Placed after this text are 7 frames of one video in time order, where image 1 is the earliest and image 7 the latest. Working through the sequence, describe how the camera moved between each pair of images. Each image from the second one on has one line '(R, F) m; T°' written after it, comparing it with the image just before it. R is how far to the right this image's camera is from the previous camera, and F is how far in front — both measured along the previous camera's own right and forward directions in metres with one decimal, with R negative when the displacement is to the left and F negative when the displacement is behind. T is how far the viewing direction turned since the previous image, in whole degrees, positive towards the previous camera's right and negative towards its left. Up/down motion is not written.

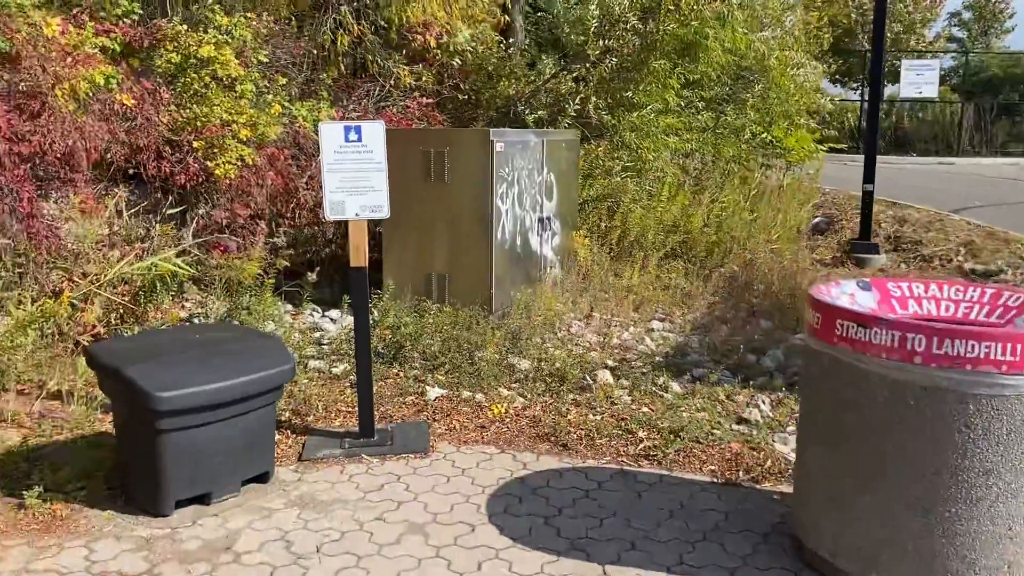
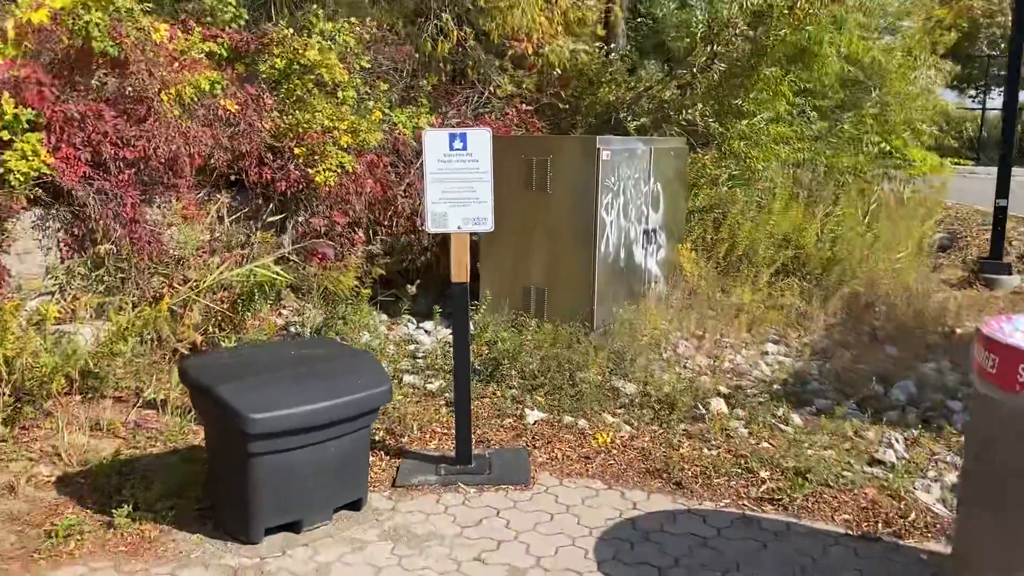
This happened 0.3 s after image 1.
(-0.1, +0.3) m; -6°
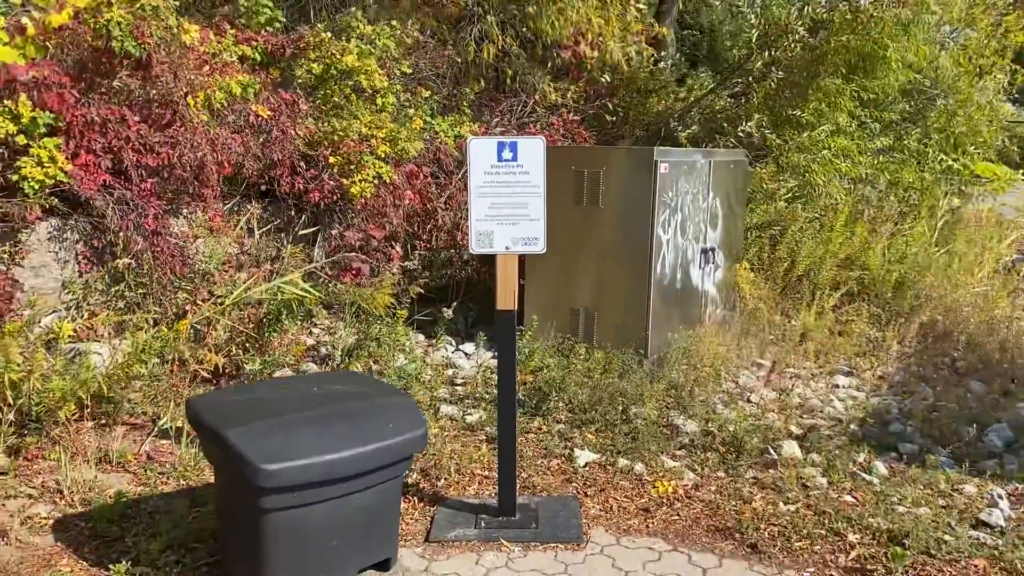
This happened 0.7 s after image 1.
(-0.1, +0.5) m; -2°
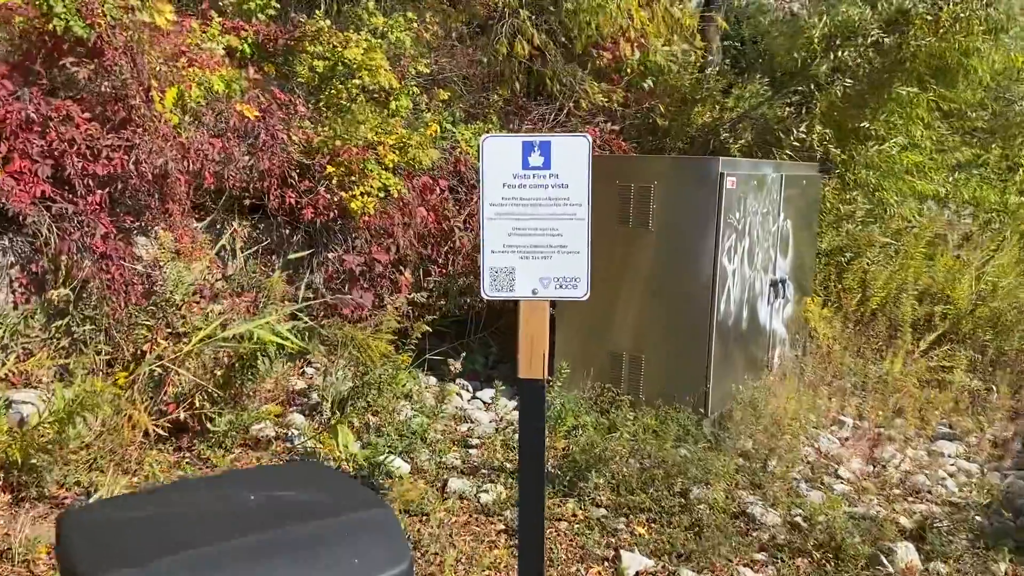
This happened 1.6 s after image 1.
(0.0, +1.0) m; -2°
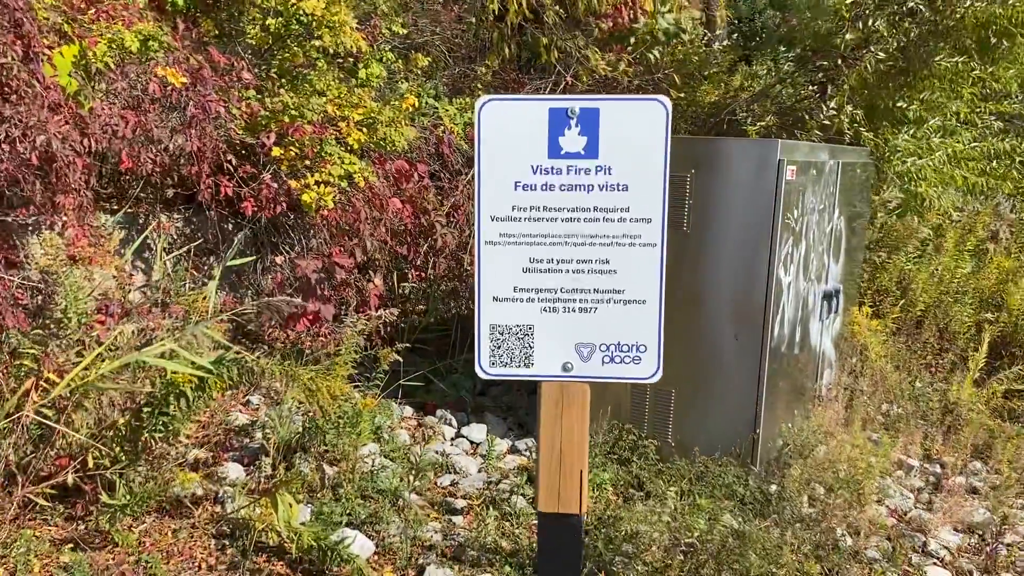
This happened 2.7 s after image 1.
(-0.1, +1.0) m; +1°
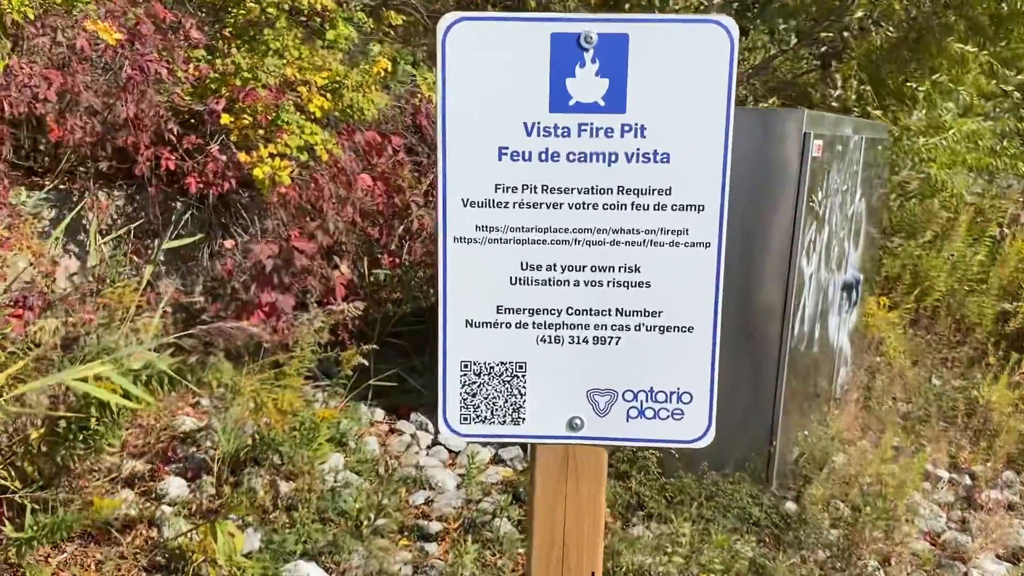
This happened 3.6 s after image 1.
(0.0, +0.5) m; +1°
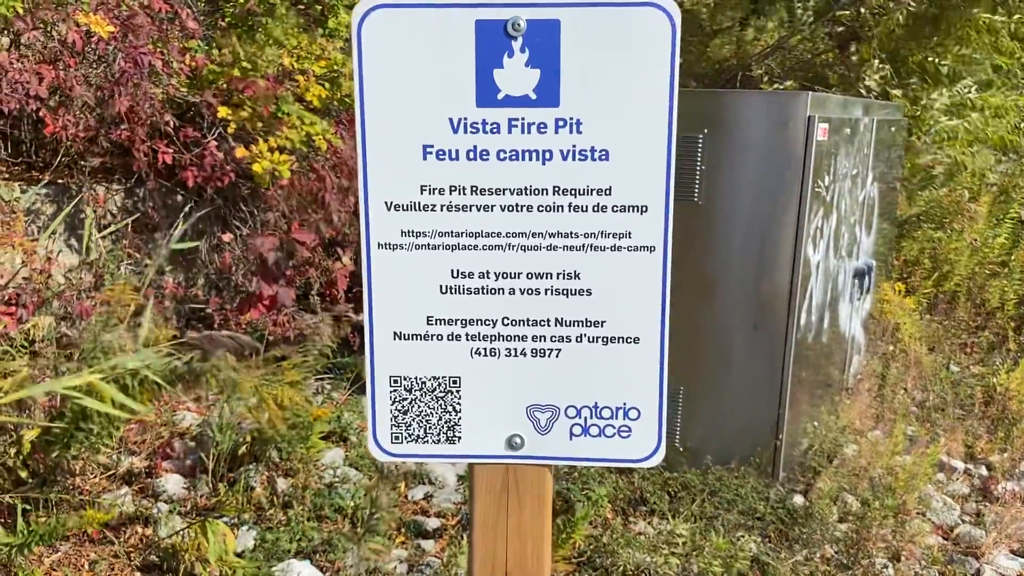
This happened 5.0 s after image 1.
(+0.1, +0.1) m; -2°
